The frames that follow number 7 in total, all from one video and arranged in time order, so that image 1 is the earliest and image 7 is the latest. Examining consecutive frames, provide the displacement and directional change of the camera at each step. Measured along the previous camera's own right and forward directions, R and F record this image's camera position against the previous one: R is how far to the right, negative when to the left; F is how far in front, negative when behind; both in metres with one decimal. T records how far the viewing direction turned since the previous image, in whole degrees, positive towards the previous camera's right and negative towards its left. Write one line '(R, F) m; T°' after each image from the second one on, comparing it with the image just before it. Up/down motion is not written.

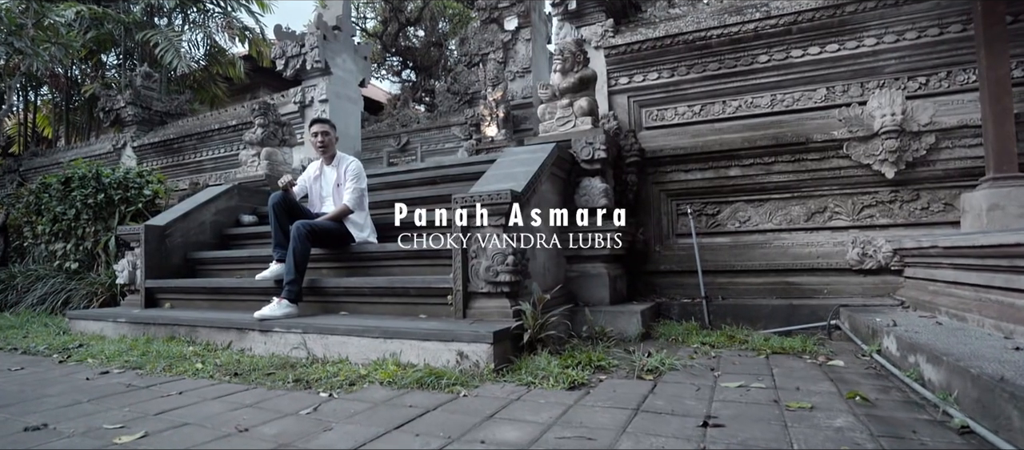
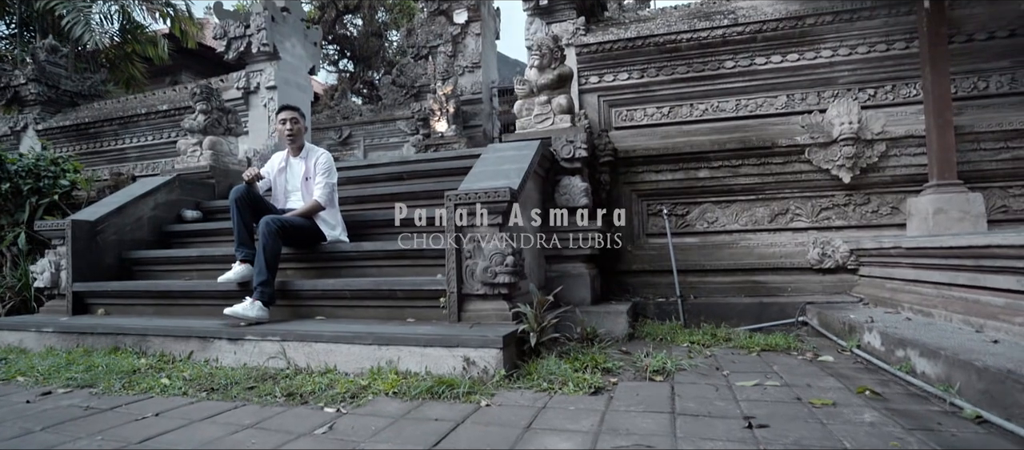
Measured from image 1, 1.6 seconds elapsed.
(-0.4, +0.1) m; +8°
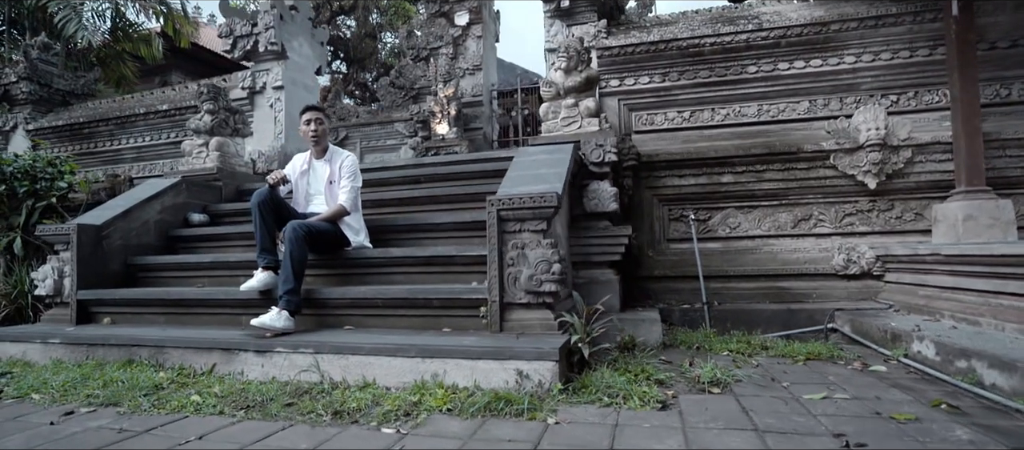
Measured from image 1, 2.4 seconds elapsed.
(-0.4, +0.1) m; +2°
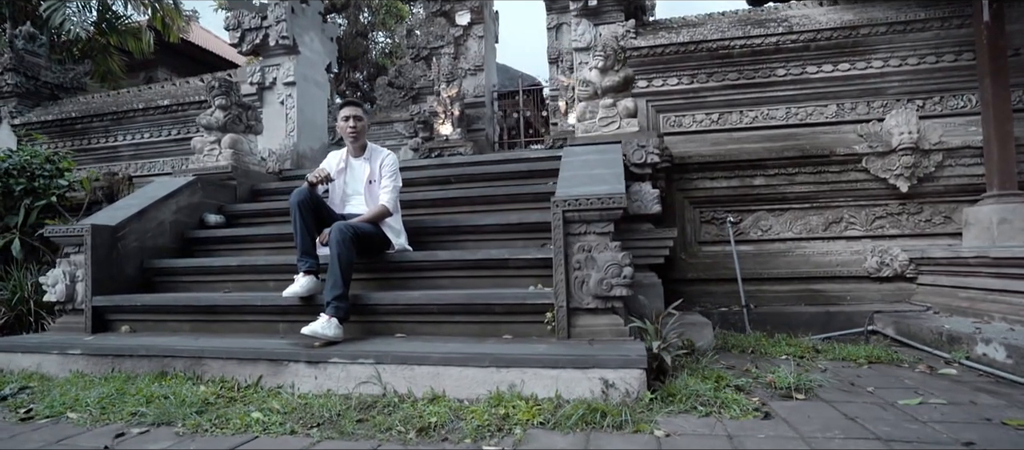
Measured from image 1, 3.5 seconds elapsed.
(-0.5, +0.1) m; +3°
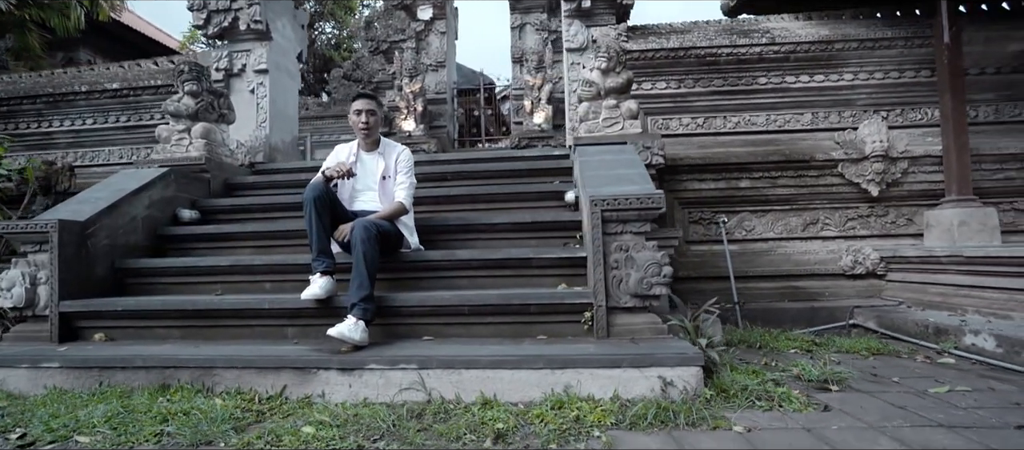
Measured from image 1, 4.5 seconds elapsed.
(-0.6, +0.1) m; +7°
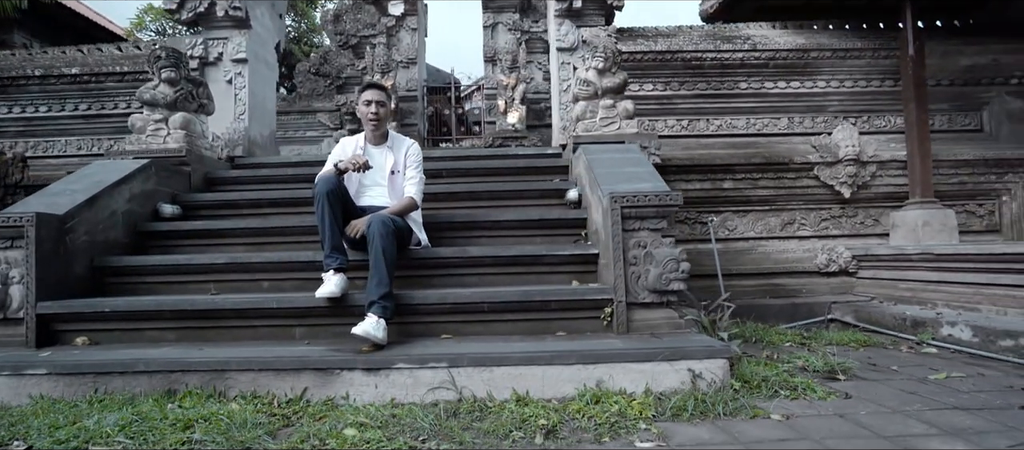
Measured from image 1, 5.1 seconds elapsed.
(-0.4, 0.0) m; +5°
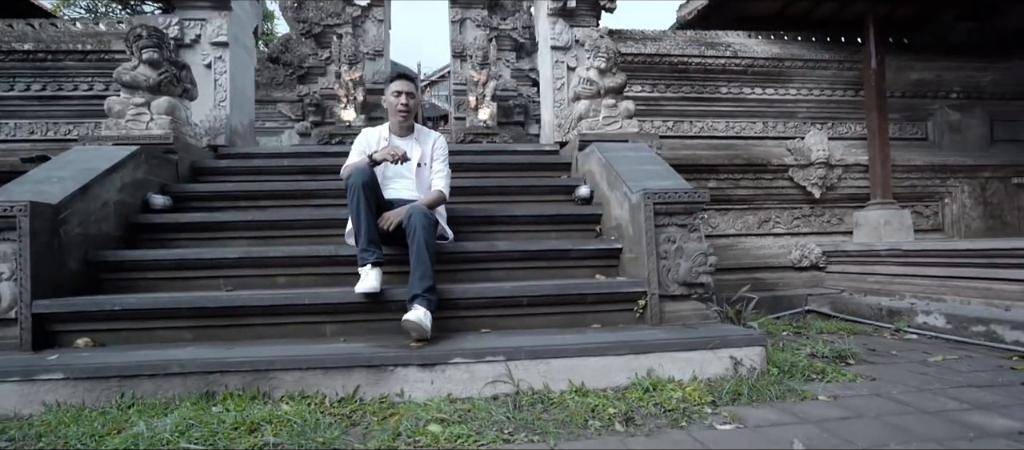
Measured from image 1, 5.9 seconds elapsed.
(-0.6, 0.0) m; +7°
